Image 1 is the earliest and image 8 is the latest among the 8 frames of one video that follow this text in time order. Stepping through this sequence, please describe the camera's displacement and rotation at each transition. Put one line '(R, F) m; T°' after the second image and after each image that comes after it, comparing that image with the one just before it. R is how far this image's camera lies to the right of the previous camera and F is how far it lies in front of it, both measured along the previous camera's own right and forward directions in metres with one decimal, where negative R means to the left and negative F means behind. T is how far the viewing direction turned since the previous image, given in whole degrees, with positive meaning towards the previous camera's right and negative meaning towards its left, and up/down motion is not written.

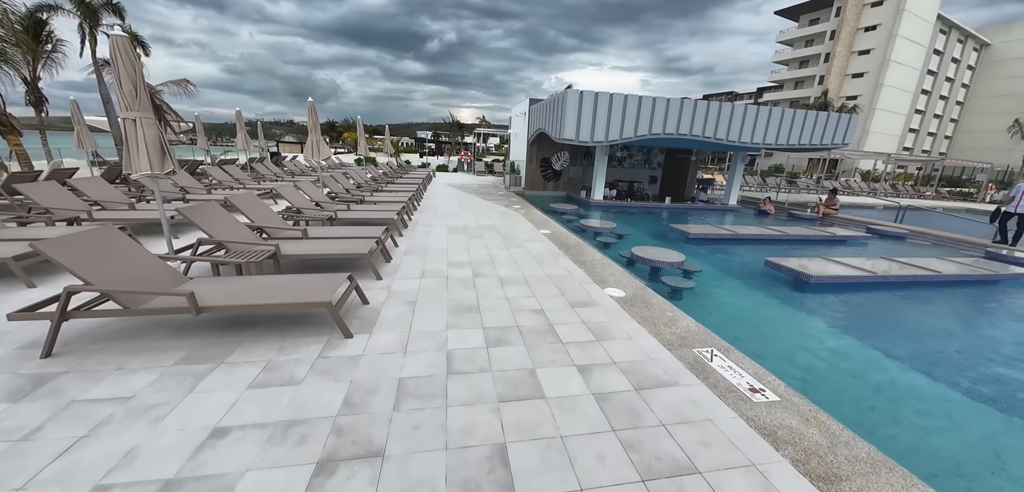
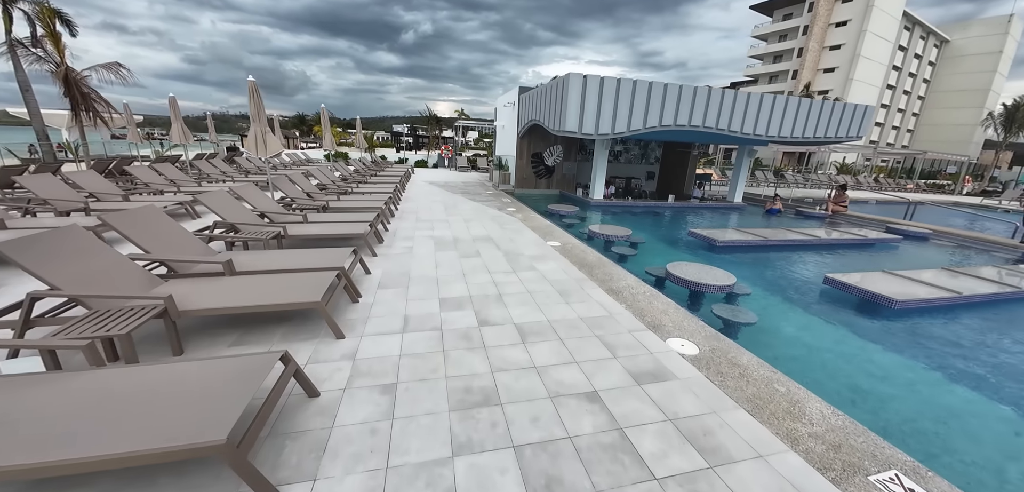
(-0.4, +1.4) m; +3°
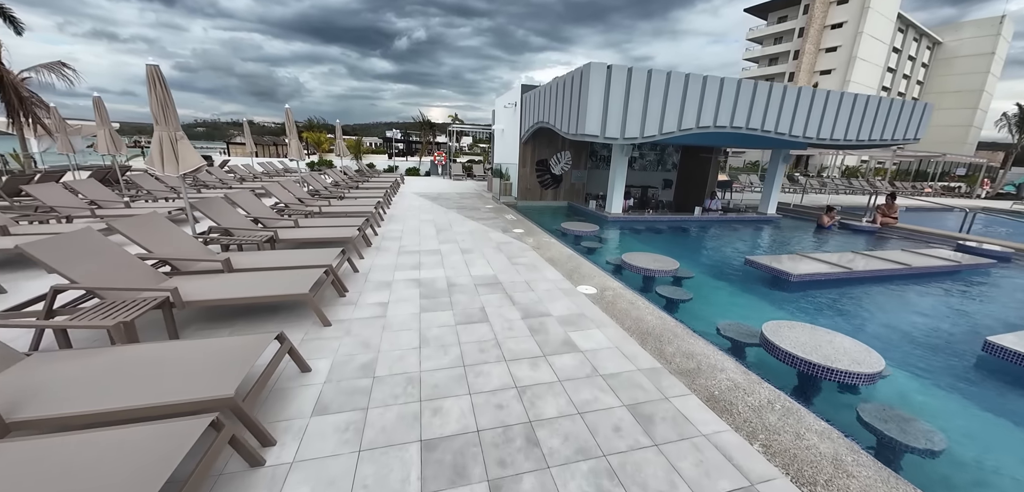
(-0.3, +1.7) m; +1°
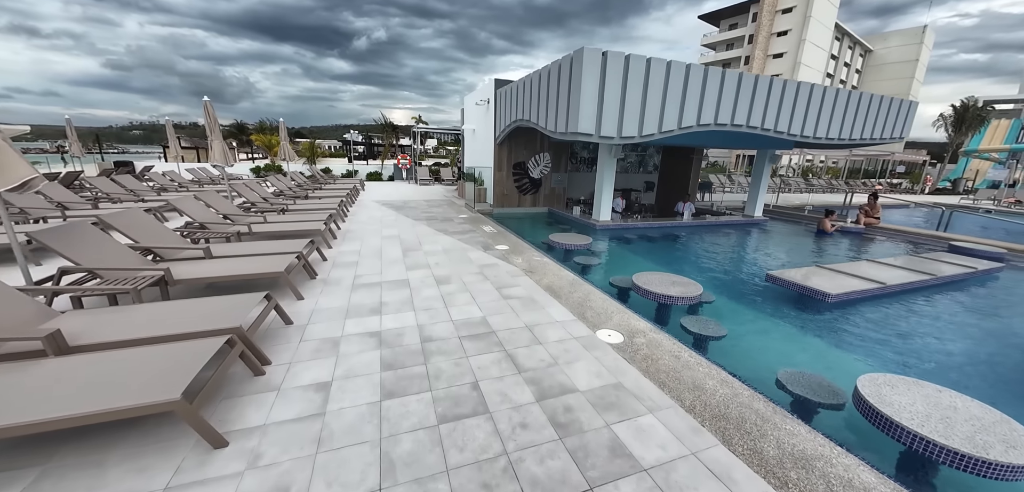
(-0.2, +1.2) m; +5°
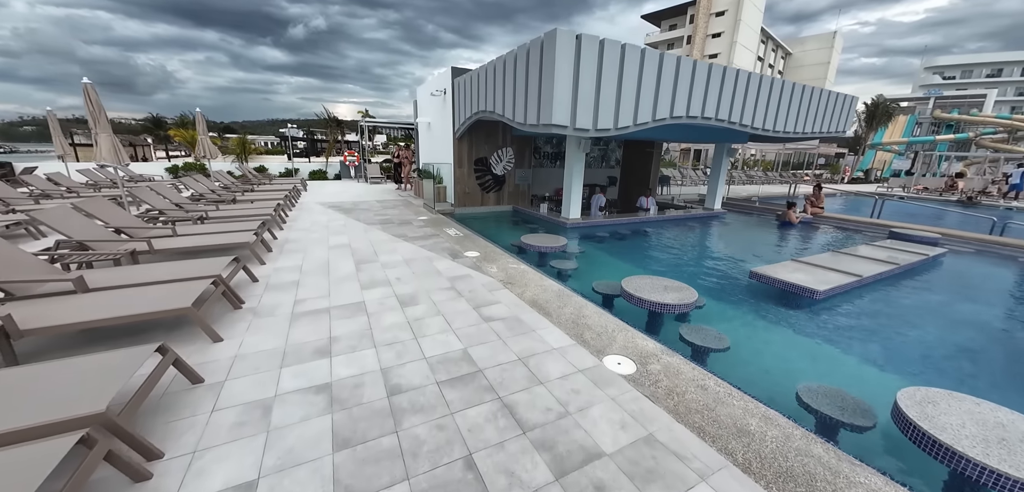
(-0.2, +0.7) m; +7°
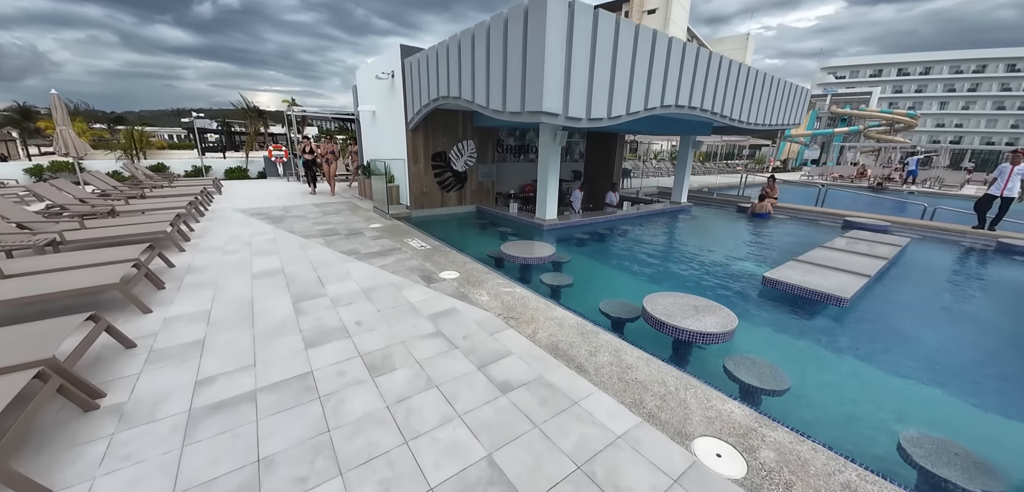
(-0.5, +1.1) m; +8°
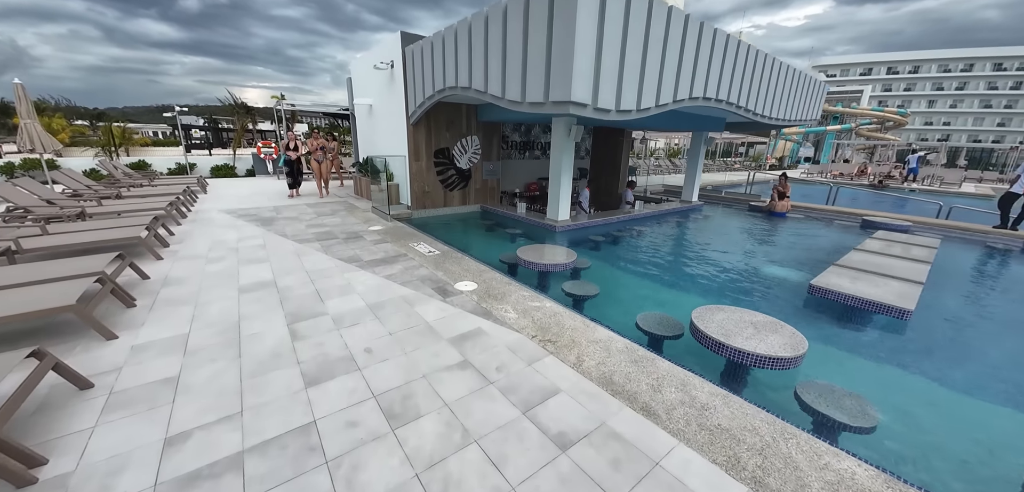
(-0.3, +0.5) m; +1°
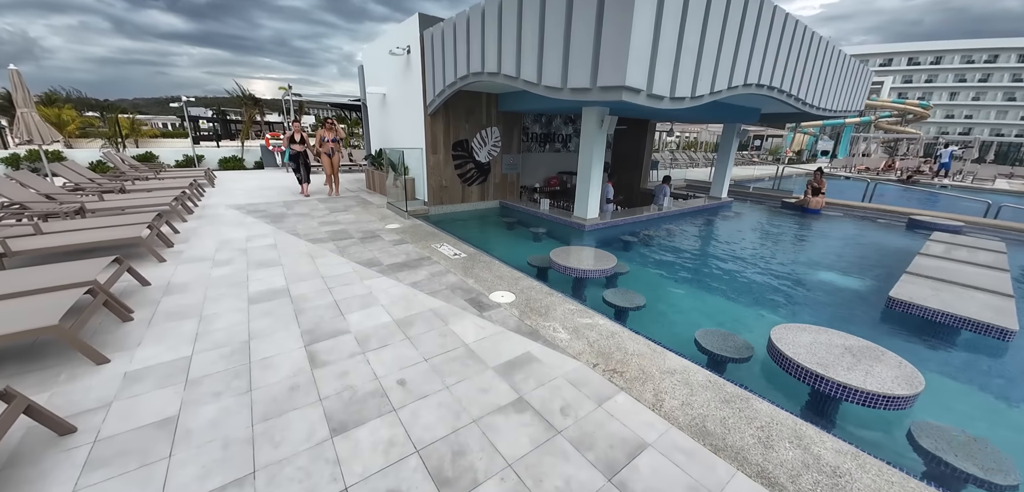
(-0.4, +0.5) m; -1°
